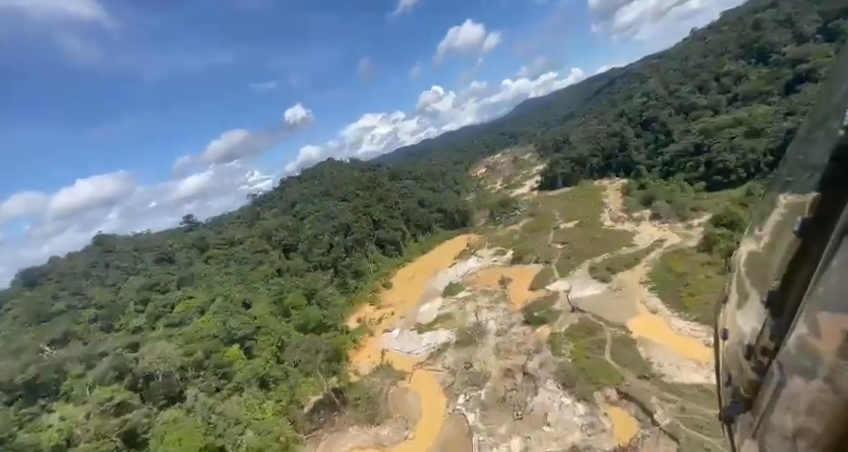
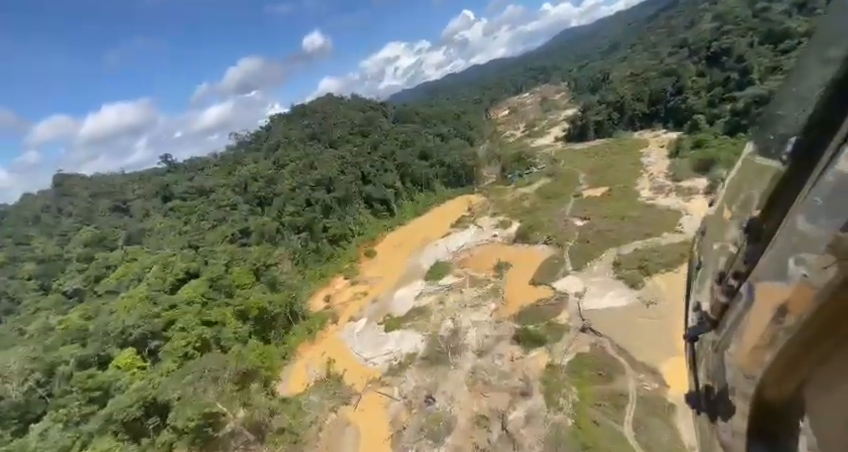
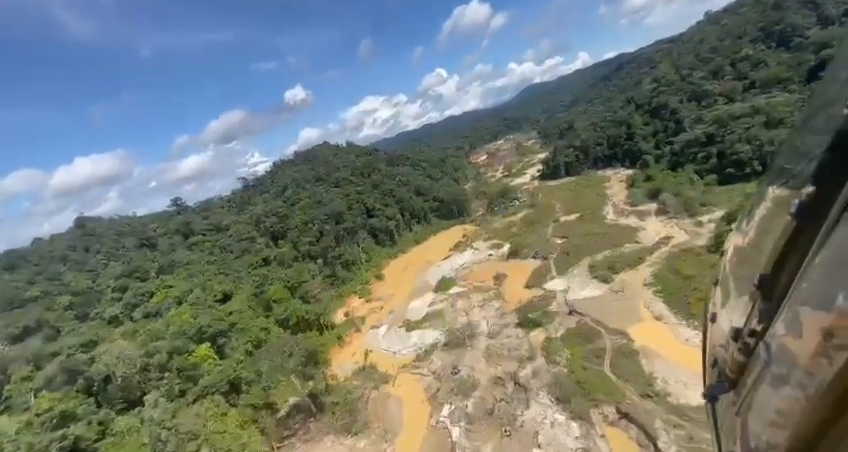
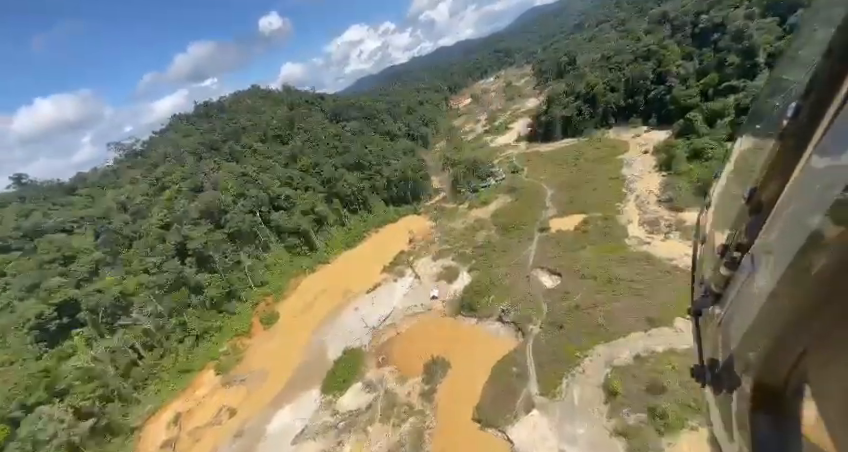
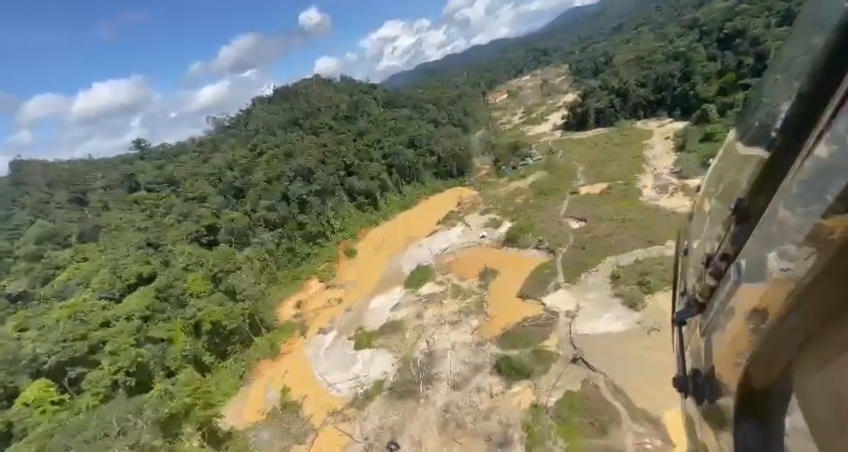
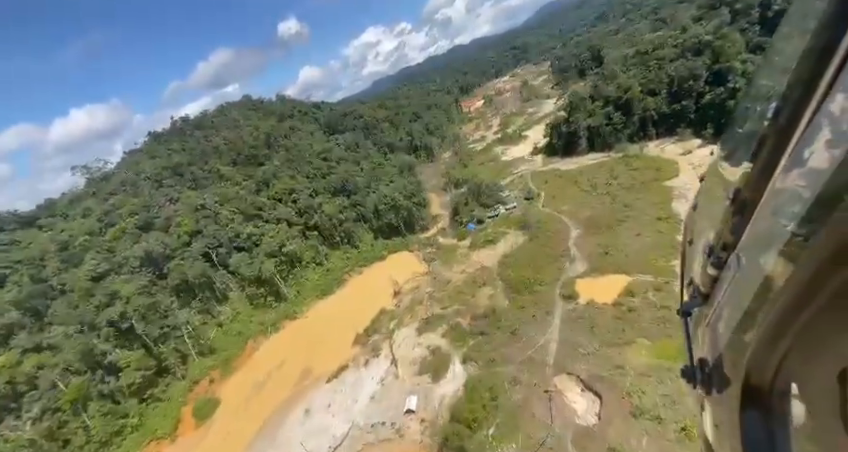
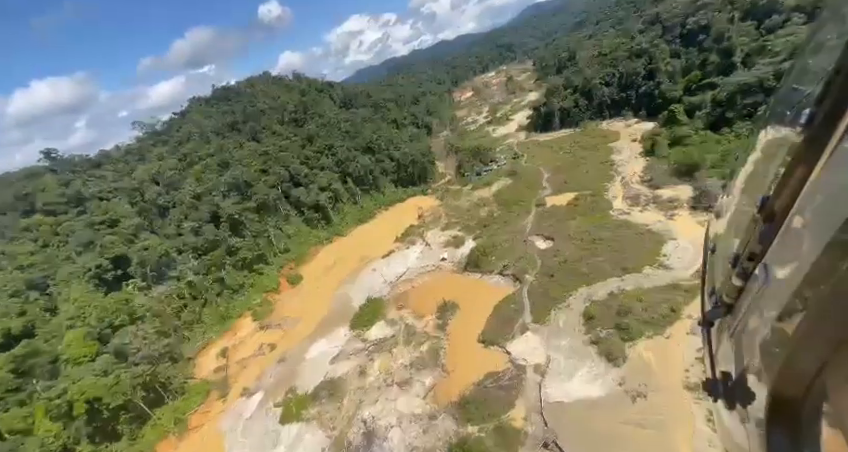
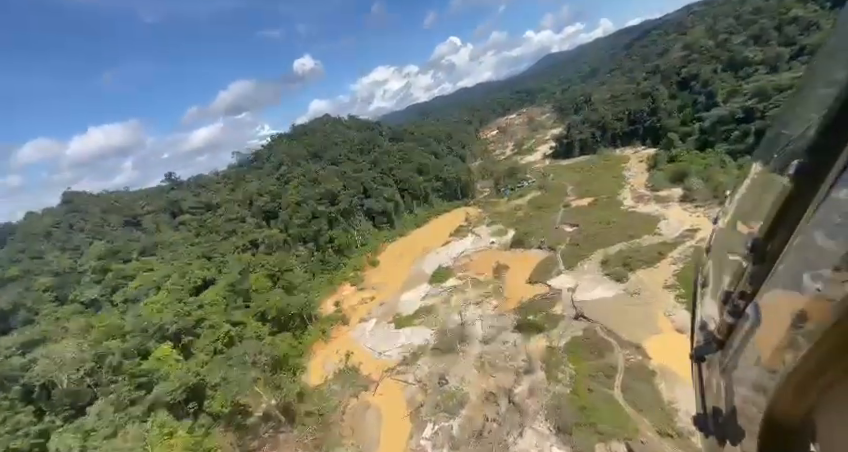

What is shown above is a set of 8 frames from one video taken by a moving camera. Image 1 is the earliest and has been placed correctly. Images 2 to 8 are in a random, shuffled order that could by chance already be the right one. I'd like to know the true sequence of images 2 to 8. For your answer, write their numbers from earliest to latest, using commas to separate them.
3, 8, 2, 5, 7, 4, 6
